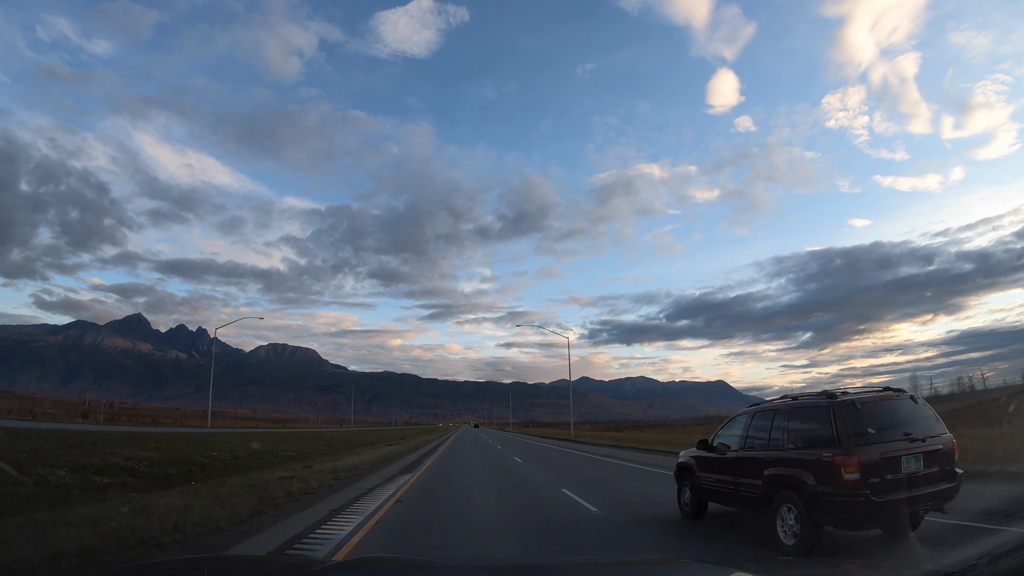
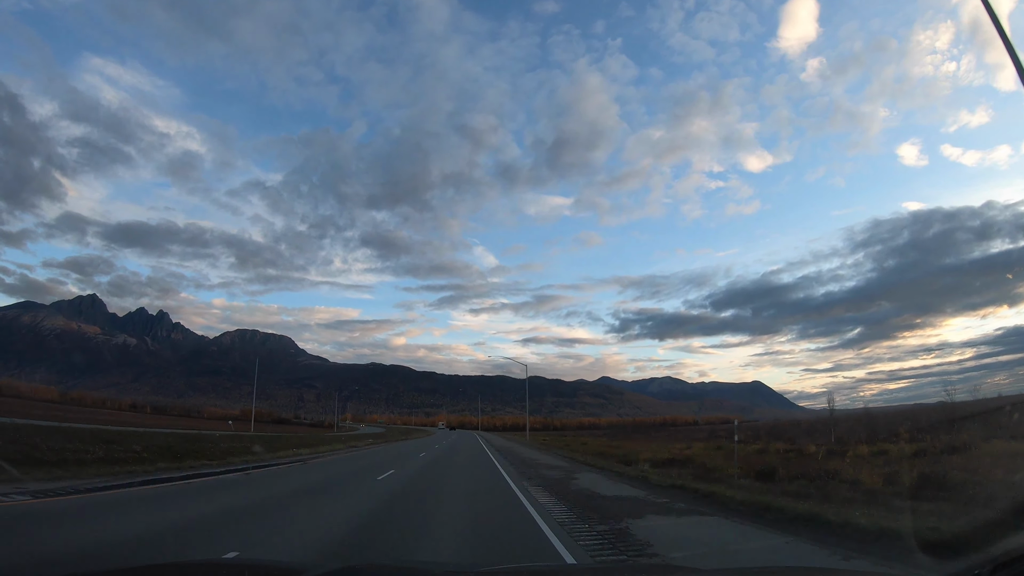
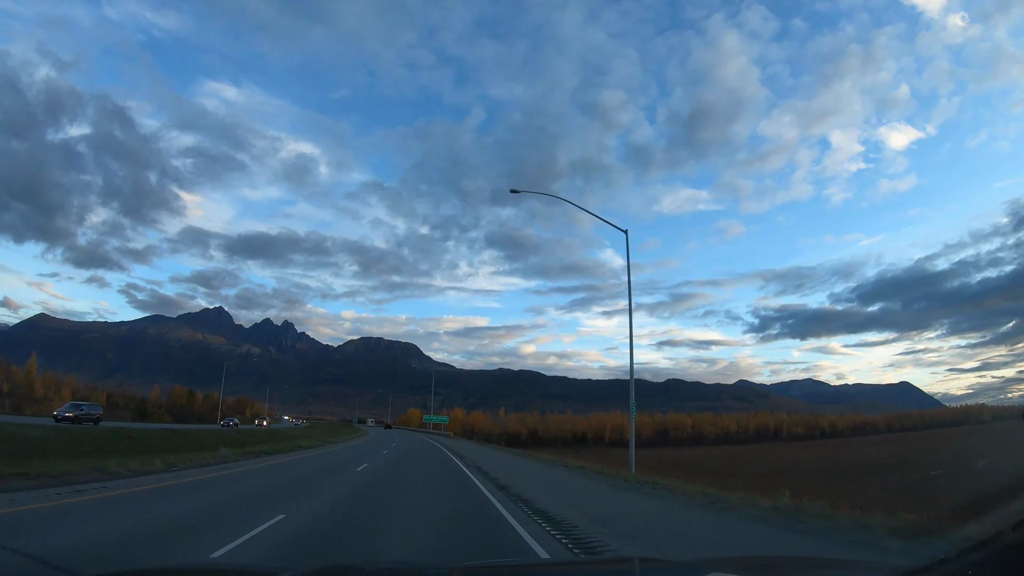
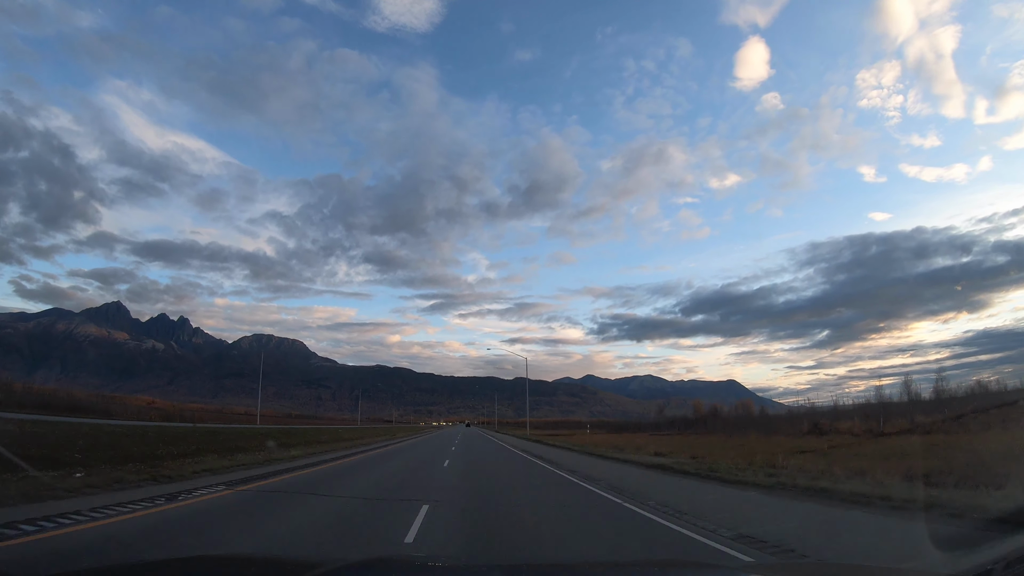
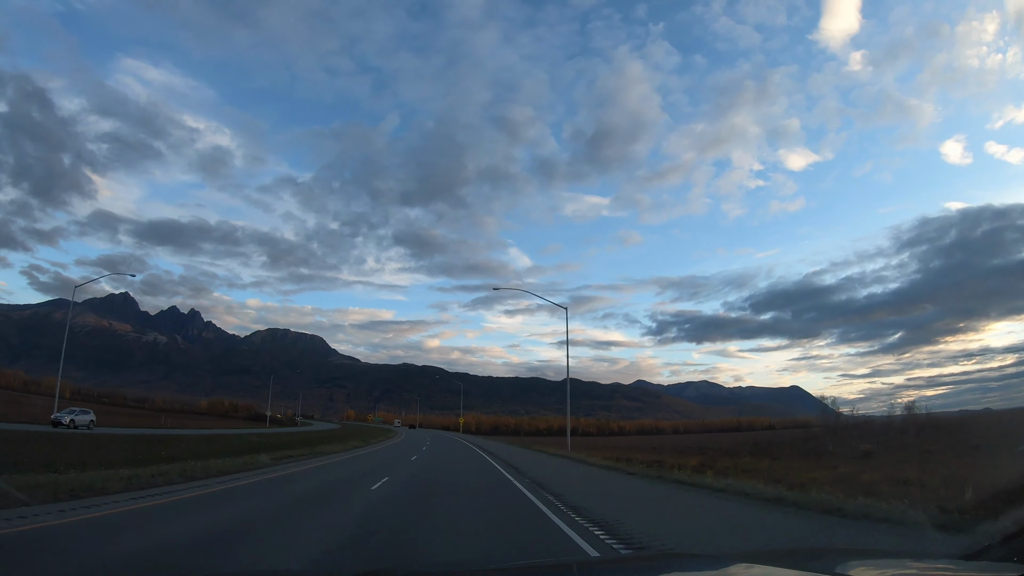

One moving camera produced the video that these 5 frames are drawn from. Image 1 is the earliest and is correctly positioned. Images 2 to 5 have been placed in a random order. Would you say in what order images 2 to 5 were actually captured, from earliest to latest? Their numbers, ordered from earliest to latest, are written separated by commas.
4, 2, 5, 3
